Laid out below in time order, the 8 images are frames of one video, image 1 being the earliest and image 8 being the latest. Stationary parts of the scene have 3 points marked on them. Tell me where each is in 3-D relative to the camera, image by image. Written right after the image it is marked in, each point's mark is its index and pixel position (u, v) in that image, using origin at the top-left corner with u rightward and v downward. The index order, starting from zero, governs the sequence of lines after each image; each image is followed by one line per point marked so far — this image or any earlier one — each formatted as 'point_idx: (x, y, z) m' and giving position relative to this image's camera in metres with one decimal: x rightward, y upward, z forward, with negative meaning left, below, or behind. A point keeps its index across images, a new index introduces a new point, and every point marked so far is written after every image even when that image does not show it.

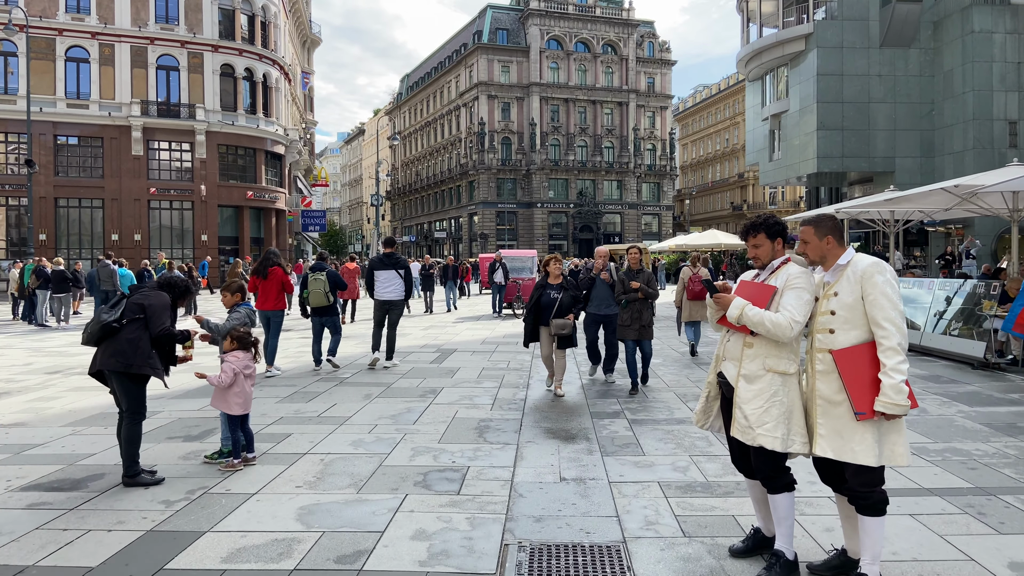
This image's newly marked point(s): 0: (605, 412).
0: (+1.0, -1.3, +7.2) m
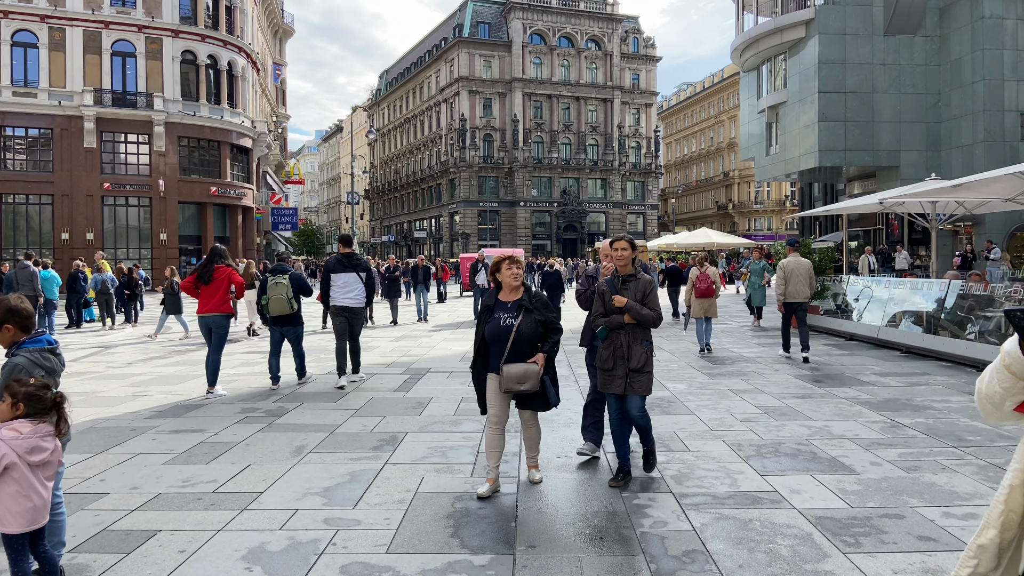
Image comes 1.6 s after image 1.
0: (+0.9, -1.4, +4.9) m
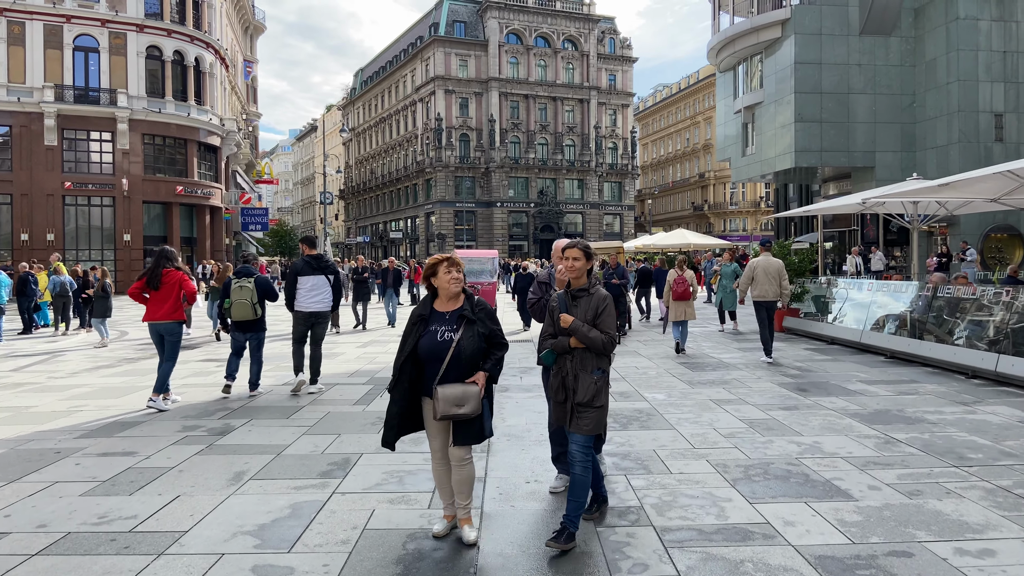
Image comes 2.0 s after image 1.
0: (+0.6, -1.4, +4.4) m
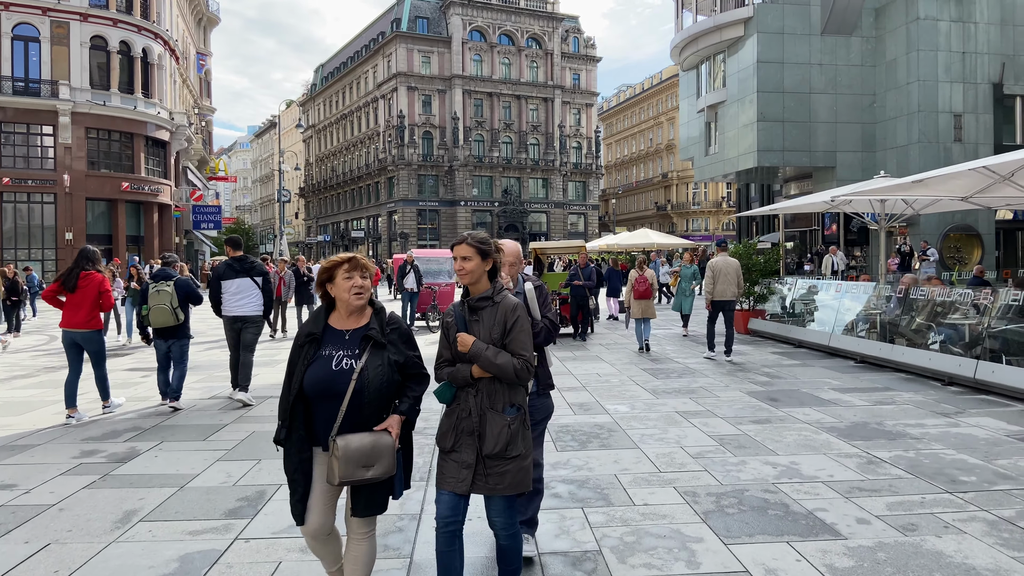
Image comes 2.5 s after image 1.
0: (+0.3, -1.5, +3.7) m
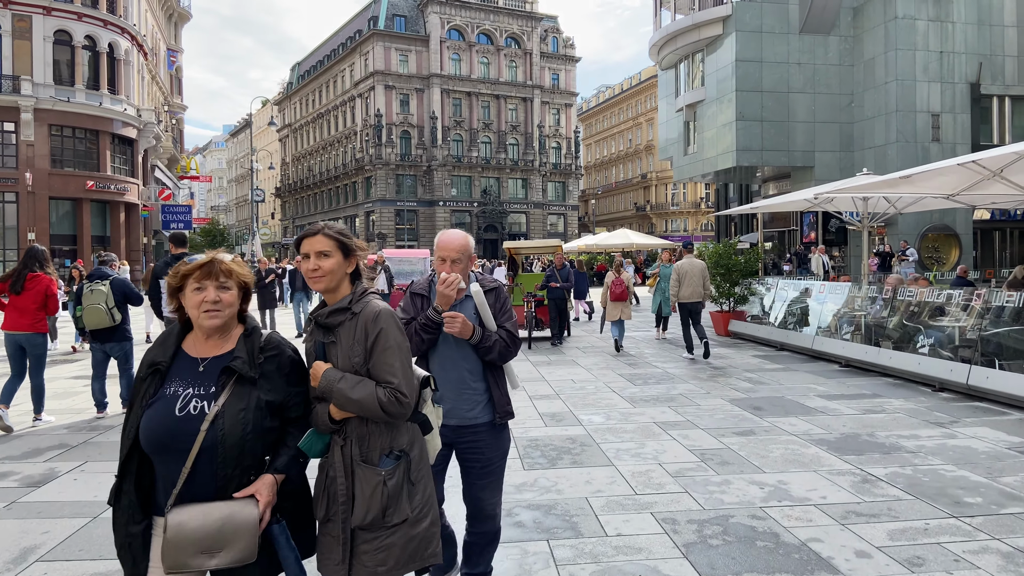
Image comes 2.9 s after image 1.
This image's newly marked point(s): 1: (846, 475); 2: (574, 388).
0: (+0.1, -1.5, +3.2) m
1: (+2.4, -1.3, +5.0) m
2: (+0.8, -1.2, +8.7) m
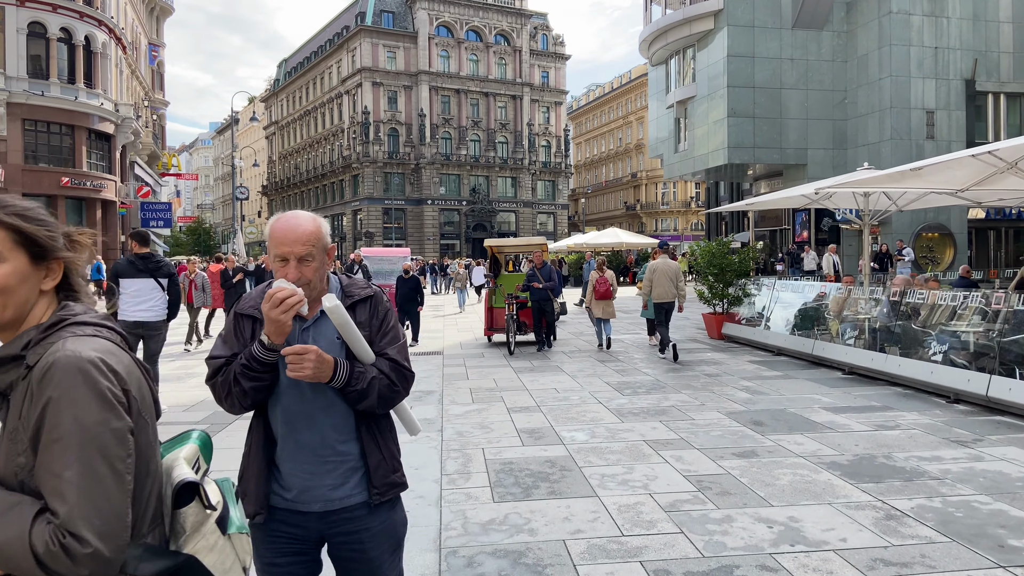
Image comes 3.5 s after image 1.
0: (-0.1, -1.5, +2.4) m
1: (+2.2, -1.4, +4.3) m
2: (+0.5, -1.3, +7.9) m
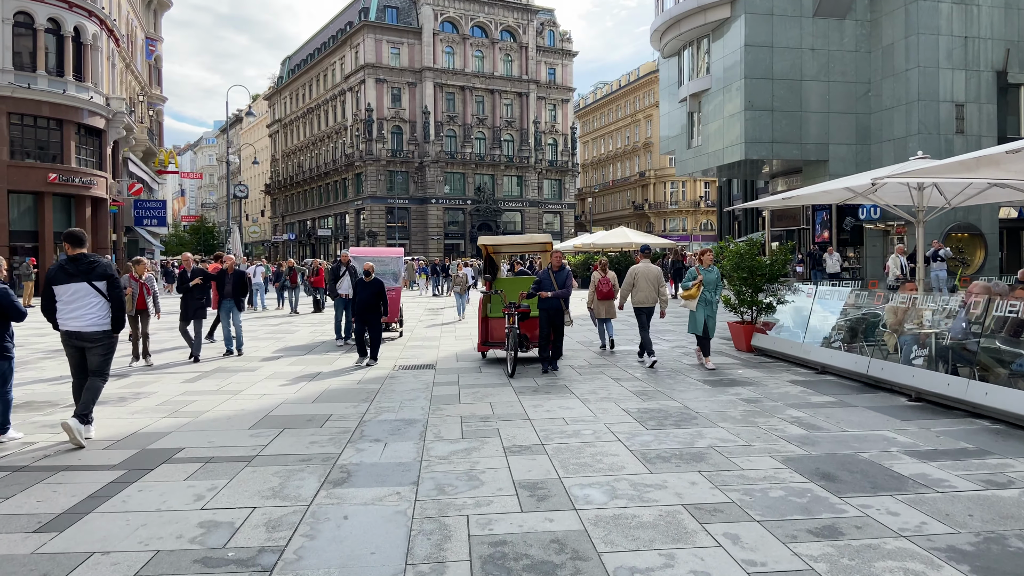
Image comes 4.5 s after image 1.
0: (-0.2, -1.6, +1.0) m
1: (+2.1, -1.4, +2.8) m
2: (+0.5, -1.3, +6.5) m
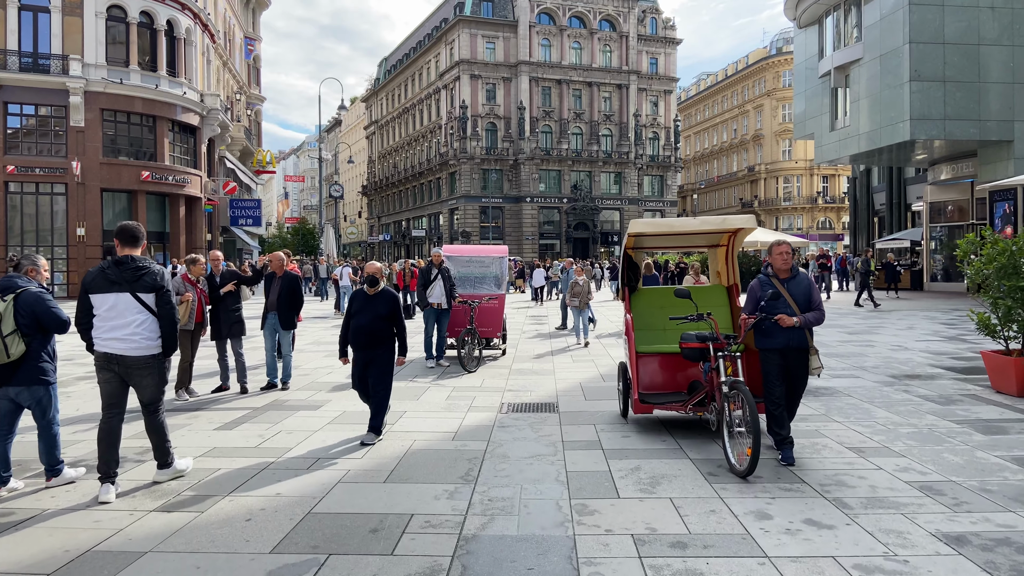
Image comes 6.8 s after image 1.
0: (+0.3, -1.7, -2.2) m
1: (+2.8, -1.6, -0.6) m
2: (+1.6, -1.5, +3.2) m
